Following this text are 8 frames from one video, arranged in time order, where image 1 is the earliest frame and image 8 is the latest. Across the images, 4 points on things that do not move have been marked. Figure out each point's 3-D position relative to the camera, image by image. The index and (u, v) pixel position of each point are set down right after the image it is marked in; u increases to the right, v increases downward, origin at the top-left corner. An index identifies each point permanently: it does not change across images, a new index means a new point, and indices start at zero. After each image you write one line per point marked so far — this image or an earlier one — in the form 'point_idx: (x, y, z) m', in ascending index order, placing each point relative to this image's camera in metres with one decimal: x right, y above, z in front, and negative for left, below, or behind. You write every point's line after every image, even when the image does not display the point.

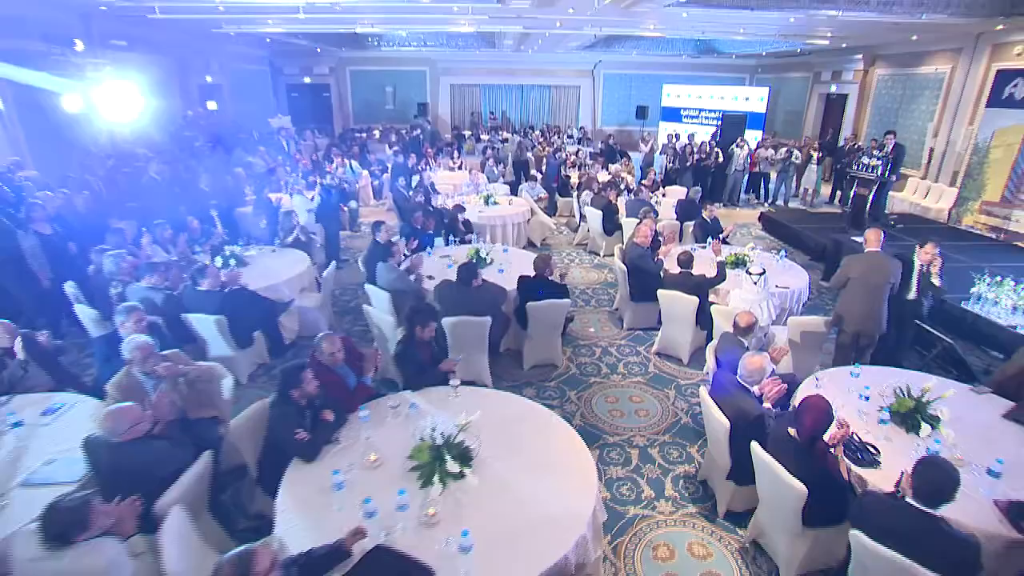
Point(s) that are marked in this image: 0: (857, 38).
0: (+5.6, +4.1, +12.0) m
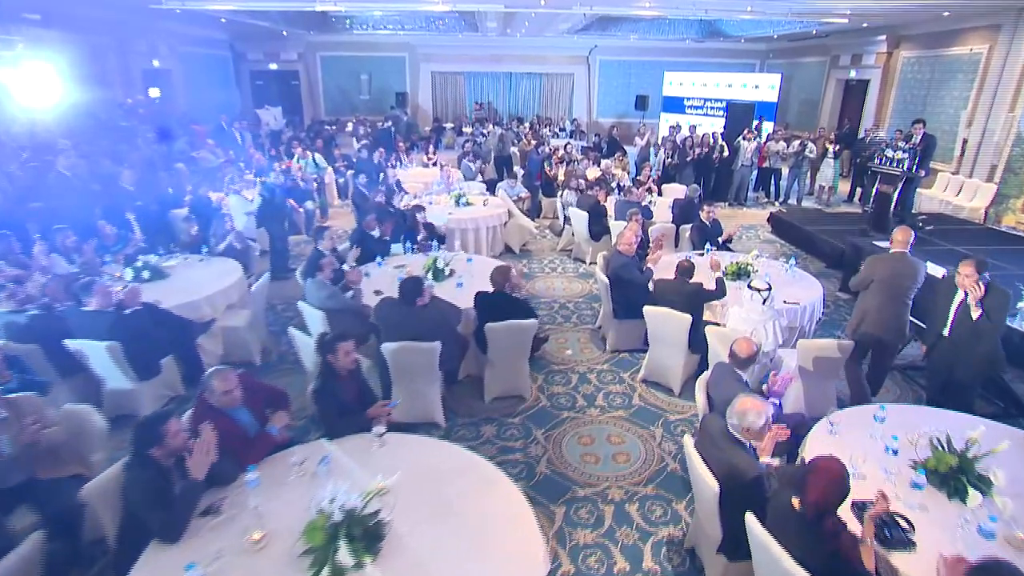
0: (+5.4, +4.0, +10.9) m
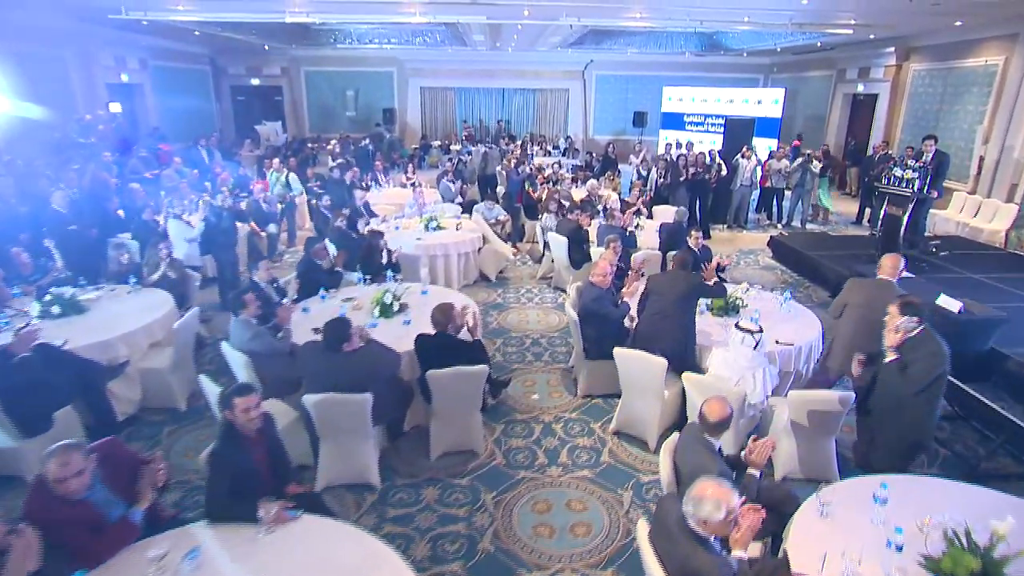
0: (+5.1, +3.6, +10.2) m
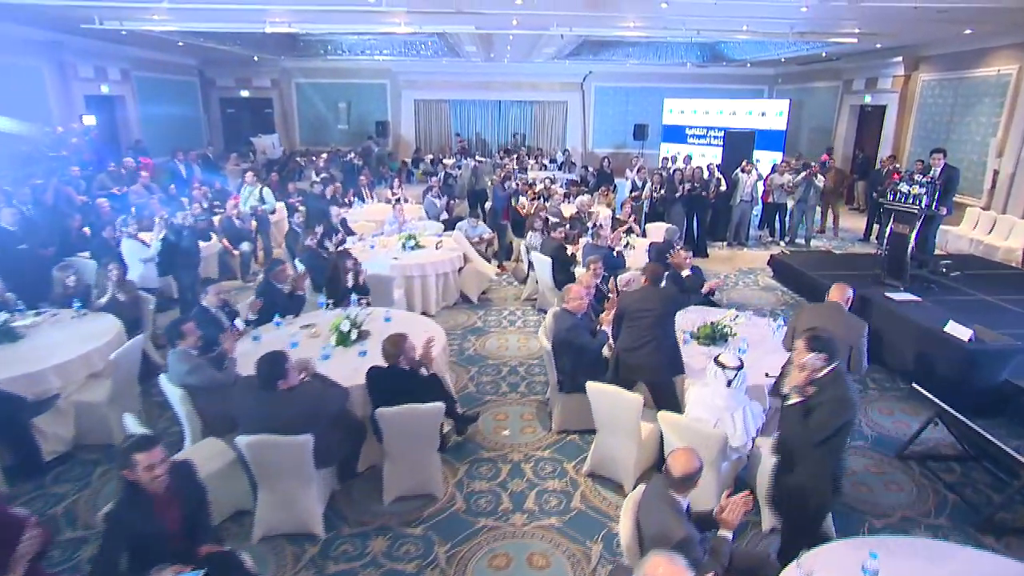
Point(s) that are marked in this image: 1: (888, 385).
0: (+5.0, +3.4, +9.7) m
1: (+3.3, -0.9, +6.5) m
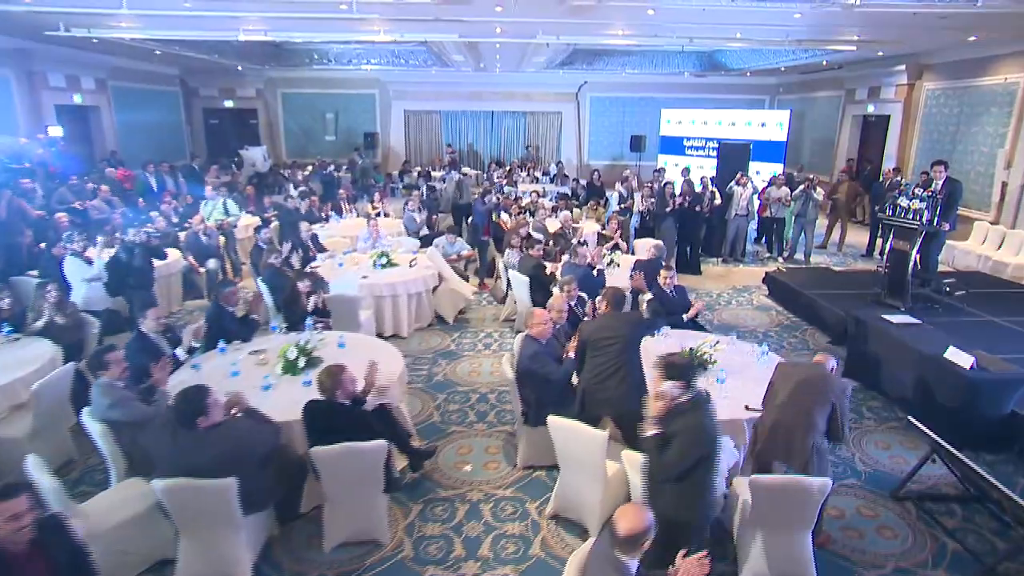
0: (+4.8, +3.1, +9.3) m
1: (+3.1, -1.0, +6.0) m
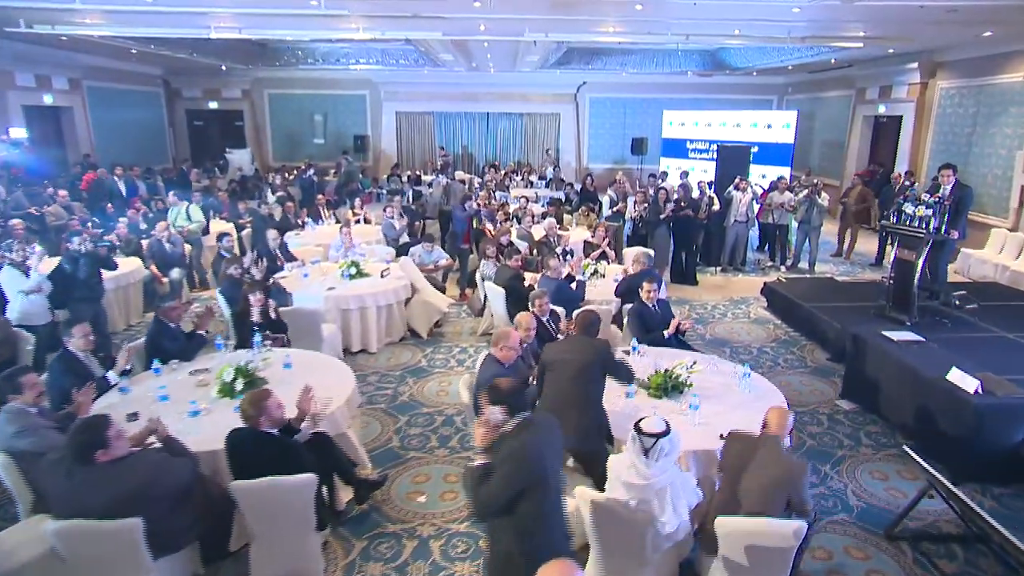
0: (+4.7, +3.0, +8.7) m
1: (+2.8, -1.2, +5.5) m
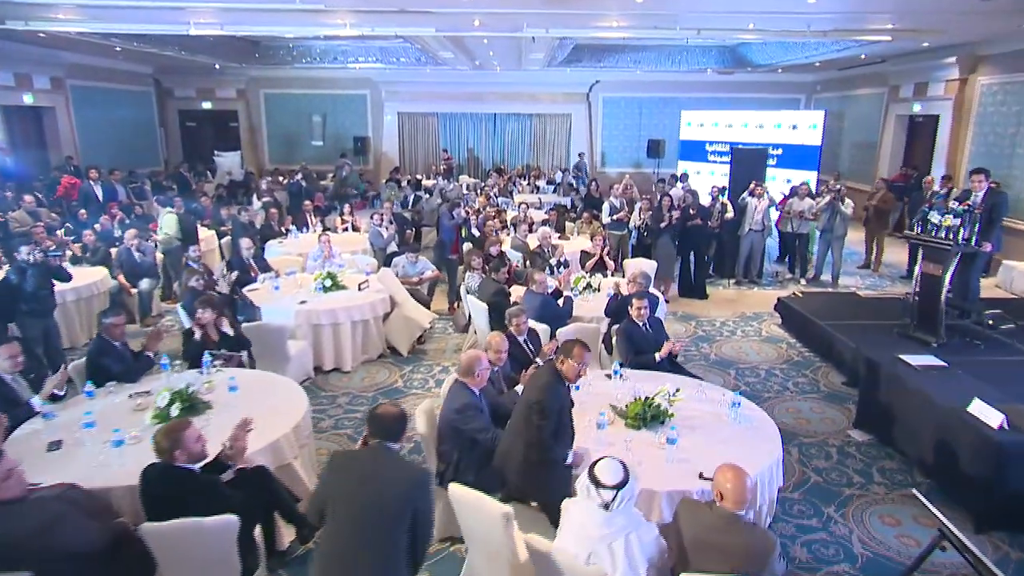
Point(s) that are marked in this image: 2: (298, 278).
0: (+4.7, +2.8, +8.0) m
1: (+2.6, -1.3, +4.9) m
2: (-1.9, +0.1, +6.5) m
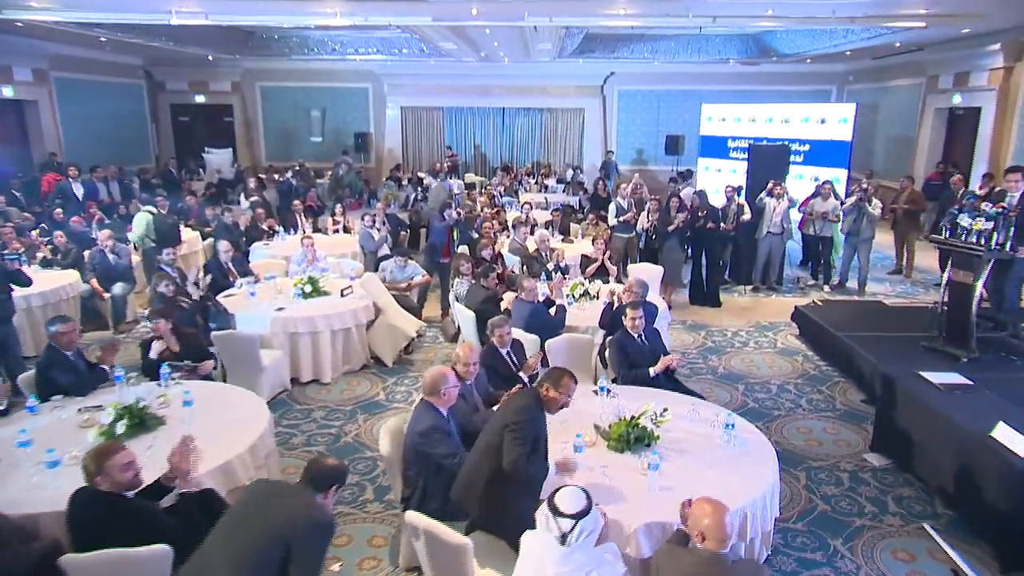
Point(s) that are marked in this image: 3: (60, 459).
0: (+4.7, +2.7, +7.4) m
1: (+2.5, -1.4, +4.4) m
2: (-2.0, 0.0, +6.1) m
3: (-2.3, -0.9, +3.6) m
